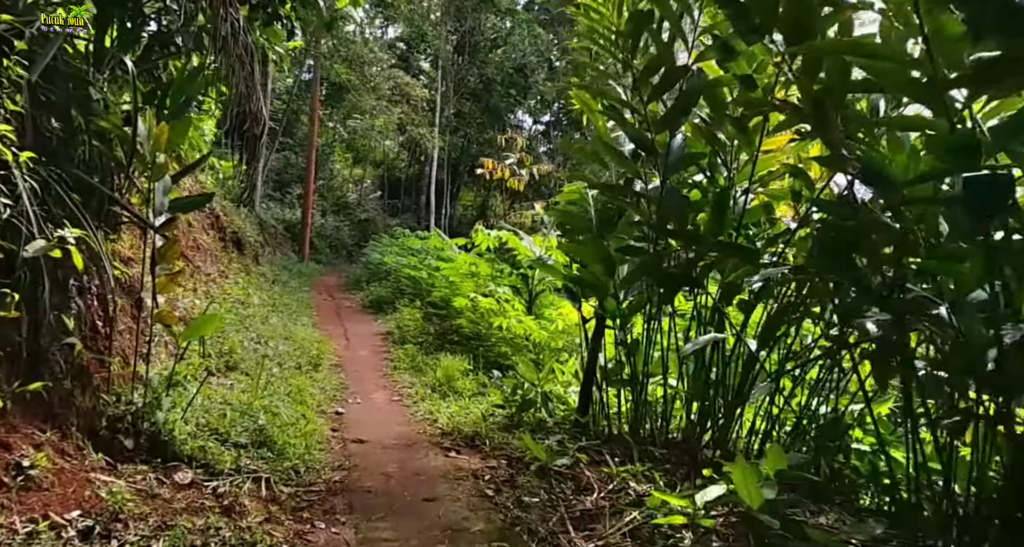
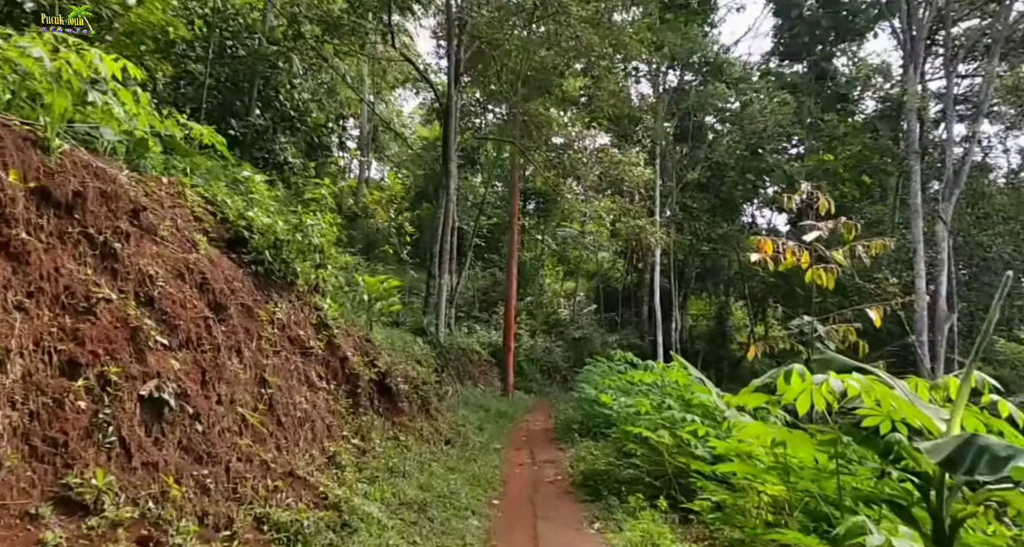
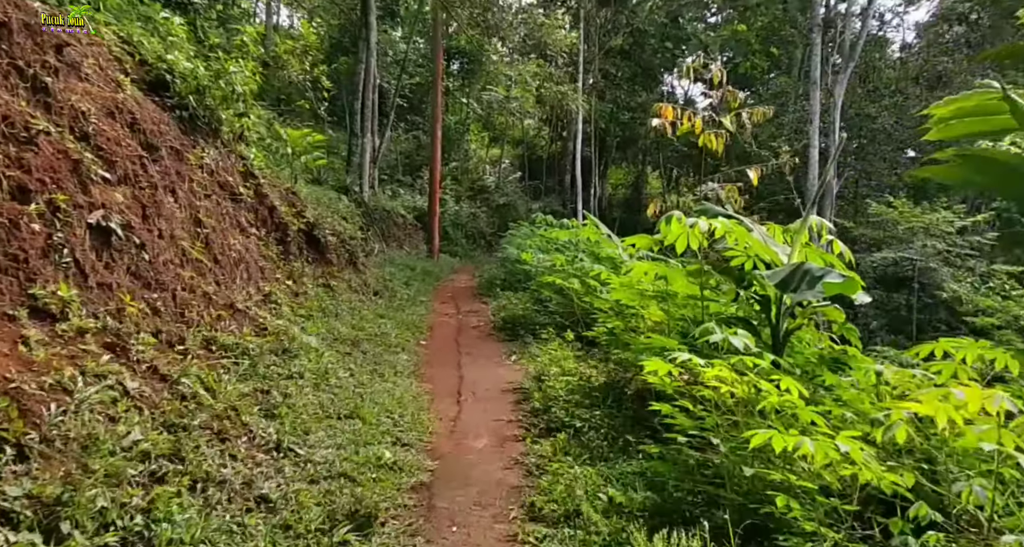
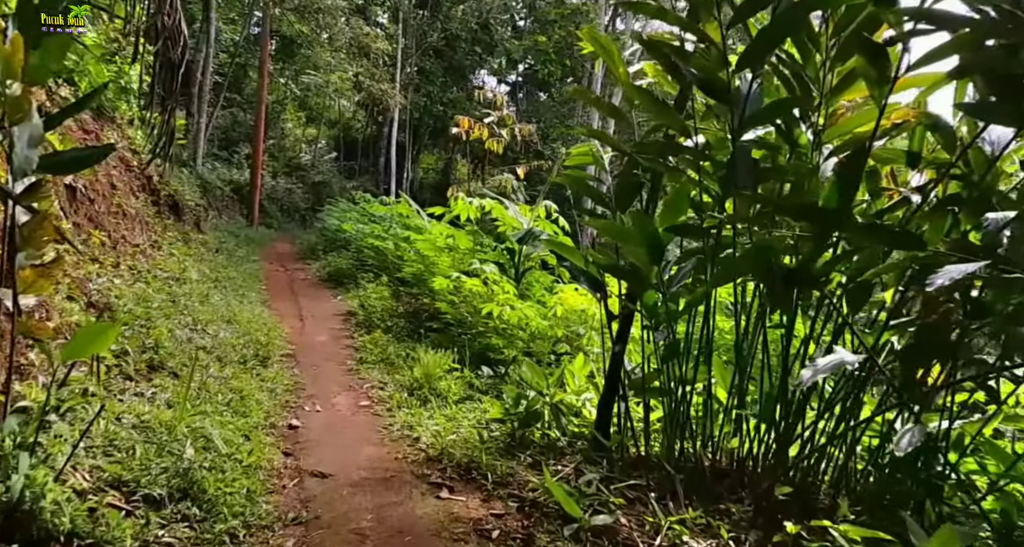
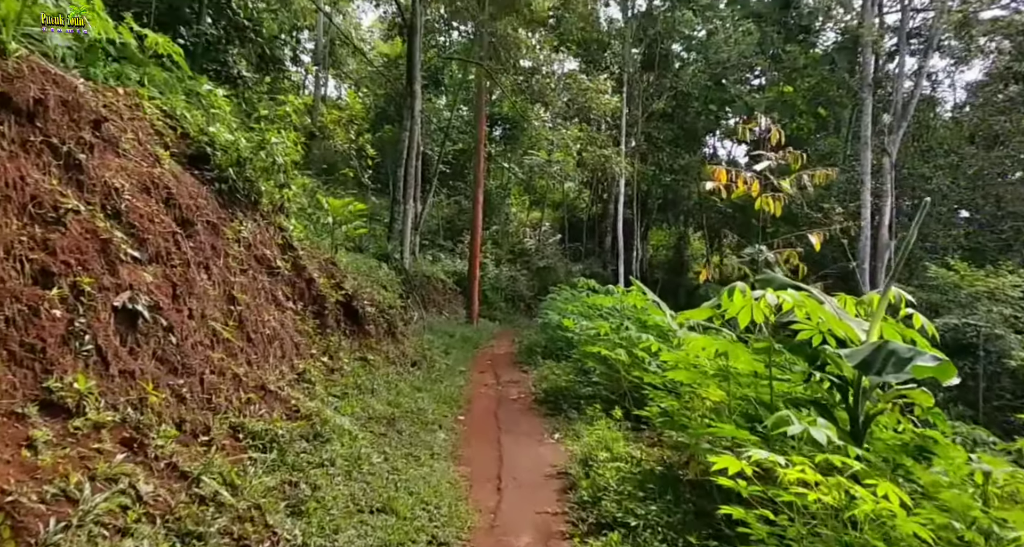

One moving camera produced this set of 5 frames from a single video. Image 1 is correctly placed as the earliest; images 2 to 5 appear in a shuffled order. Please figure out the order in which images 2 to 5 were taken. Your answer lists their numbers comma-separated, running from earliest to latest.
4, 3, 5, 2
